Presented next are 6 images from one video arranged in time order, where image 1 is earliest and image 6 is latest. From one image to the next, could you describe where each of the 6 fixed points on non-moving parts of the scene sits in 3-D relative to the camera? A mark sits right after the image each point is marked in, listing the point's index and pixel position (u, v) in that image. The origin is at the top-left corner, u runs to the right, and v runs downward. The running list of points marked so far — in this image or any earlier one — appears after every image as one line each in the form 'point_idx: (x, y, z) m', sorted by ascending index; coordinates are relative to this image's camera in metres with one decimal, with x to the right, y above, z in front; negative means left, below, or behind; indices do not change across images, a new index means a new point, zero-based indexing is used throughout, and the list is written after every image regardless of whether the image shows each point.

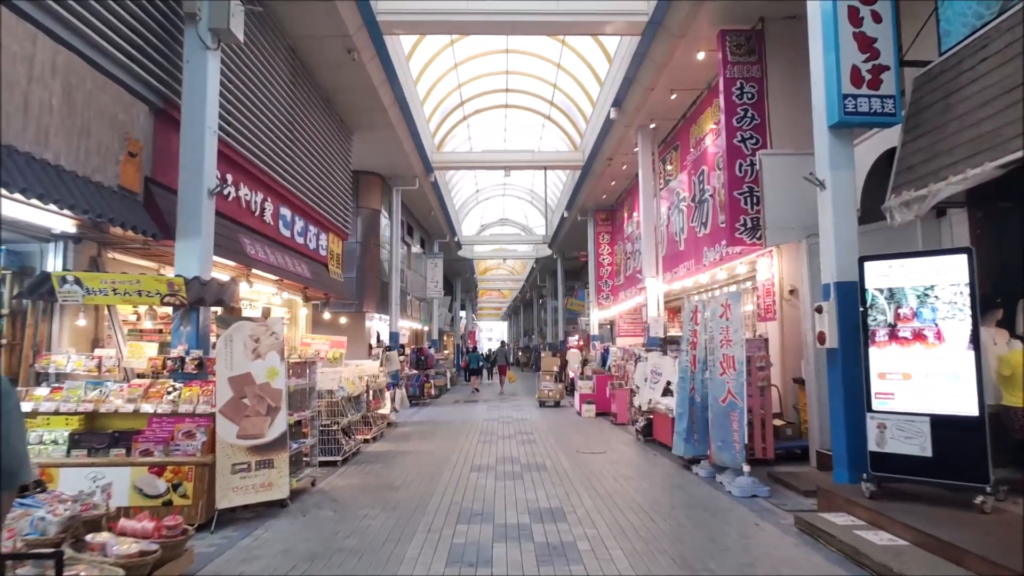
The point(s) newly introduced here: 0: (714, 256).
0: (+2.9, +0.5, +8.5) m
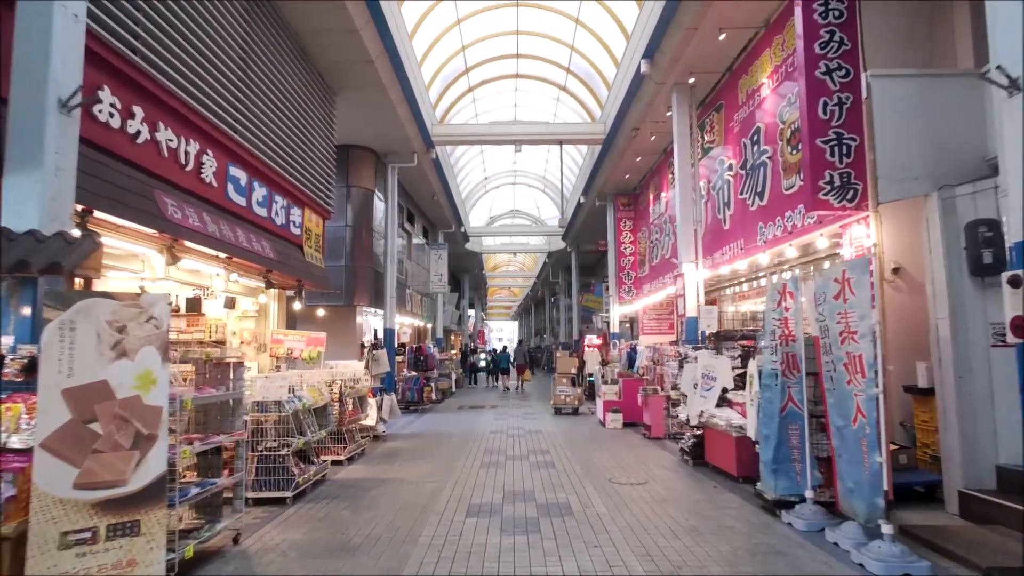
0: (+3.0, +0.7, +6.8) m
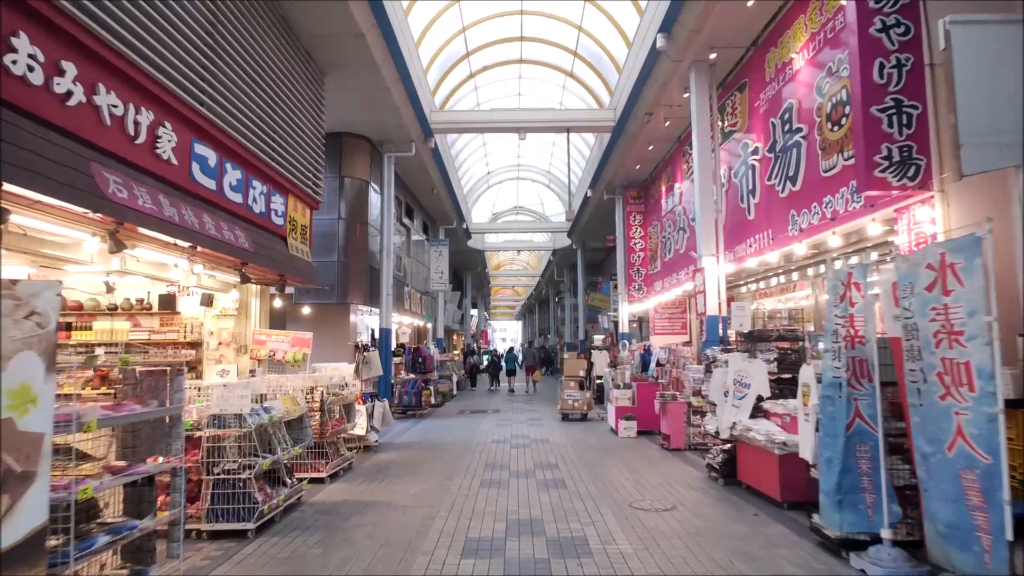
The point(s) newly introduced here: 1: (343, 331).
0: (+3.1, +0.7, +6.0) m
1: (-3.0, -0.8, +10.8) m
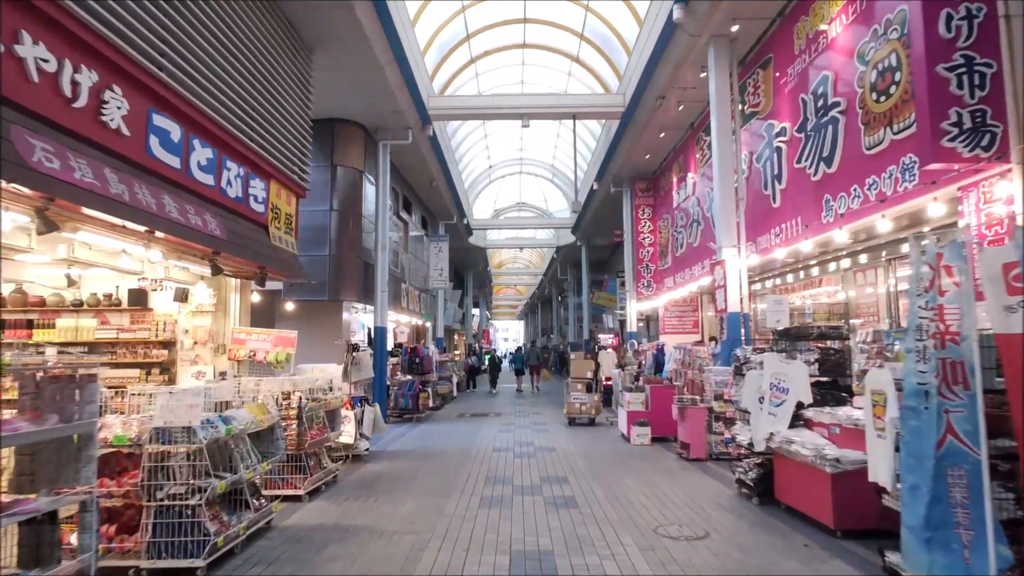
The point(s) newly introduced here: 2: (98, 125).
0: (+3.1, +0.8, +5.3) m
1: (-3.0, -0.7, +10.1) m
2: (-2.8, +1.1, +4.0) m
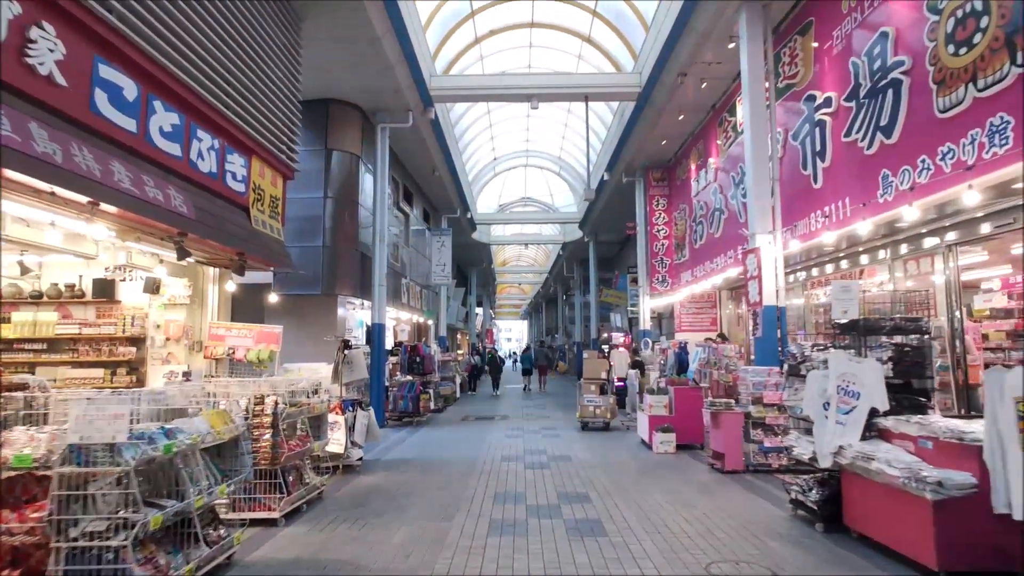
0: (+3.2, +0.9, +4.6) m
1: (-2.9, -0.6, +9.4) m
2: (-2.7, +1.2, +3.3) m
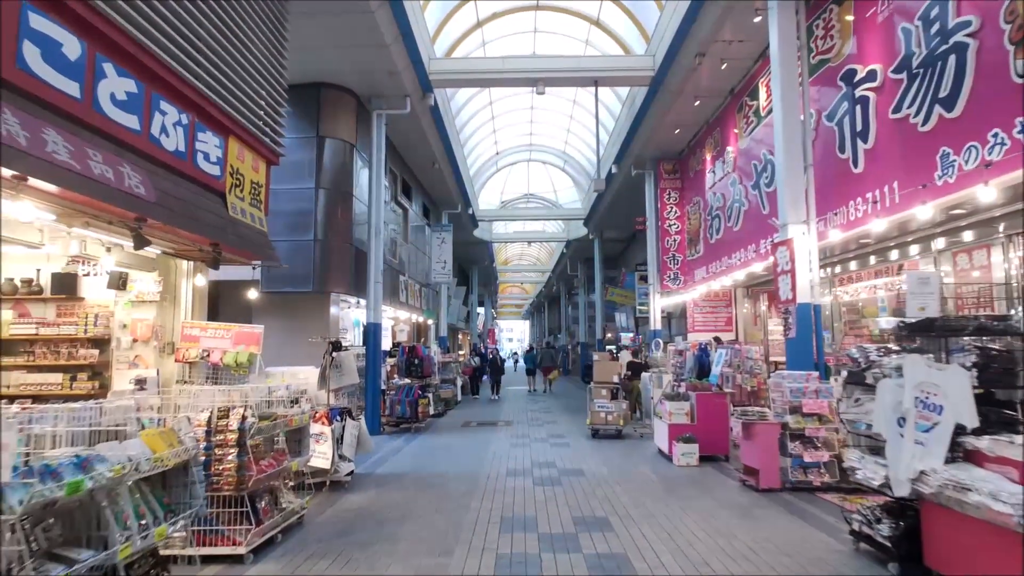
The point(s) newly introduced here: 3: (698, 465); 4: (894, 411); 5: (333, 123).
0: (+3.3, +0.9, +3.9) m
1: (-2.8, -0.5, +8.7) m
2: (-2.6, +1.2, +2.6) m
3: (+2.0, -1.9, +6.3) m
4: (+2.1, -0.7, +3.2) m
5: (-2.7, +2.5, +9.0) m
